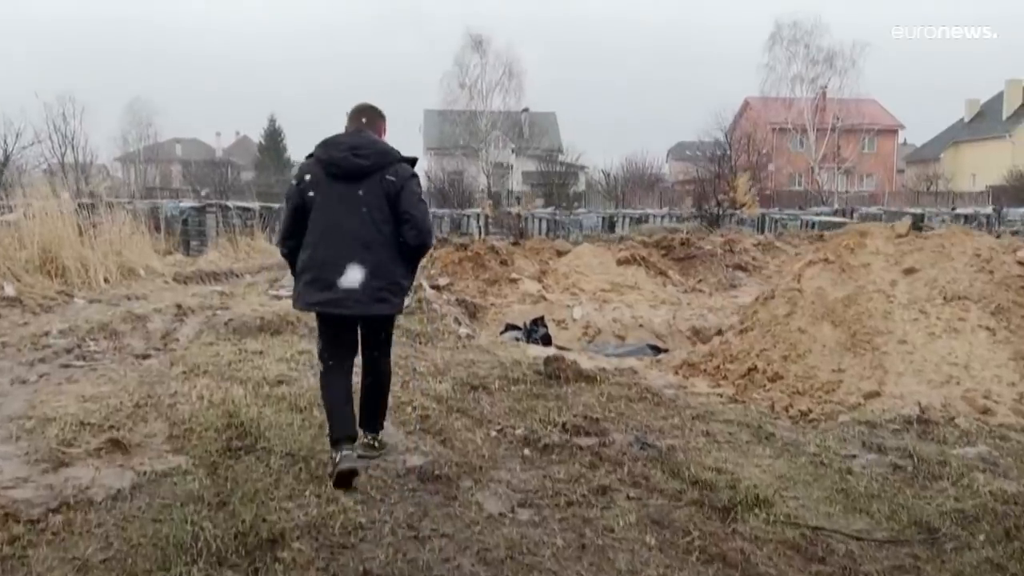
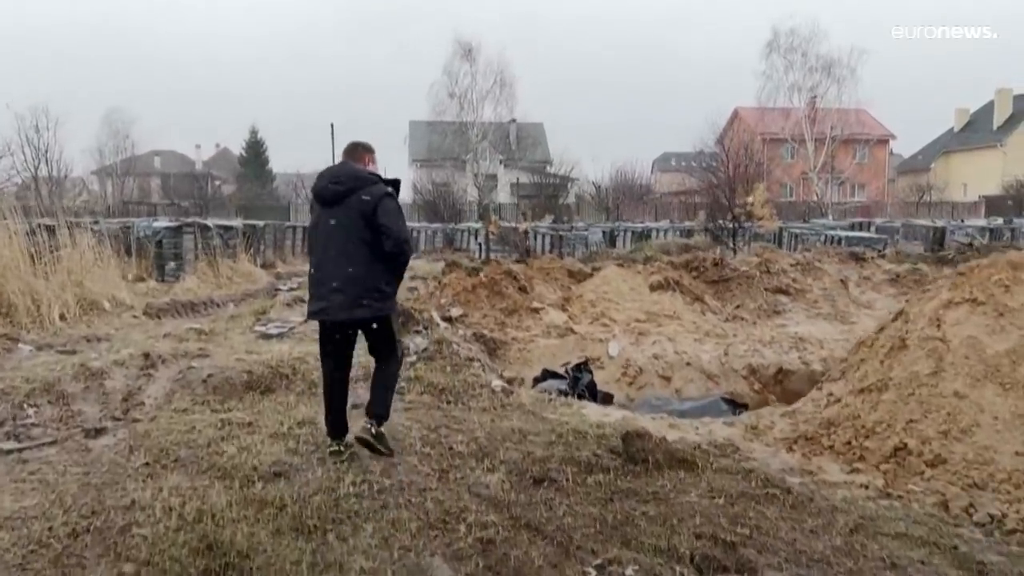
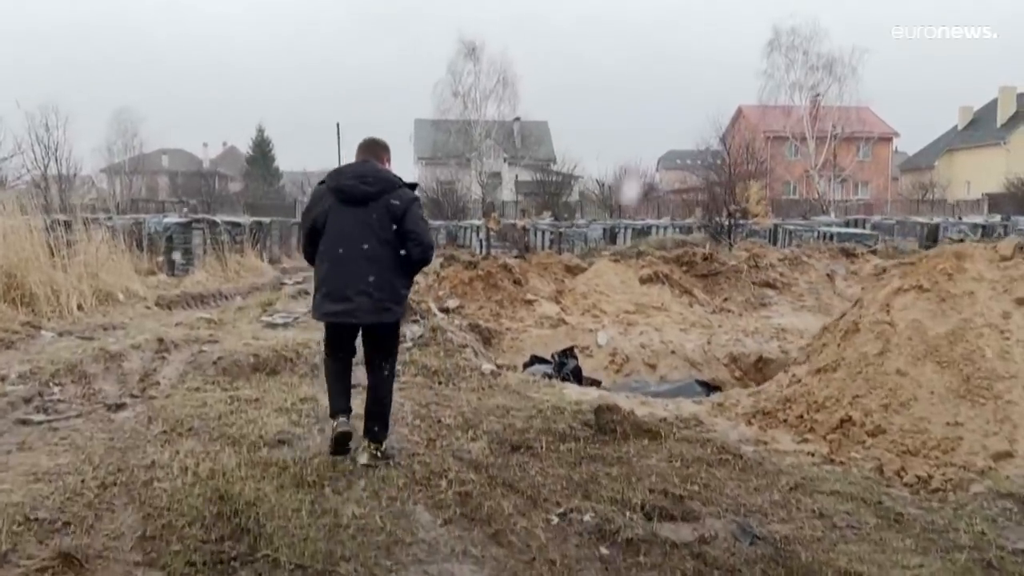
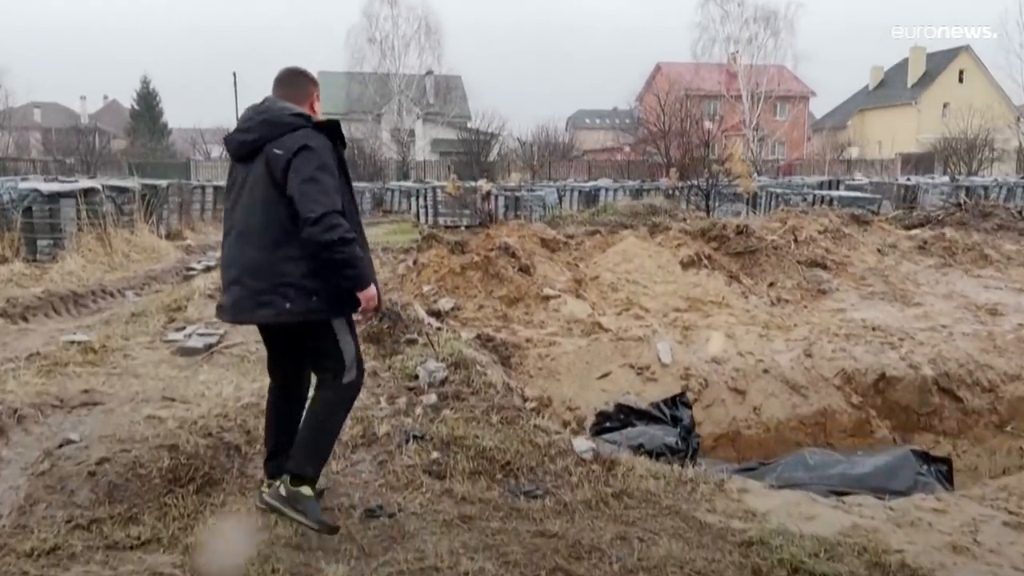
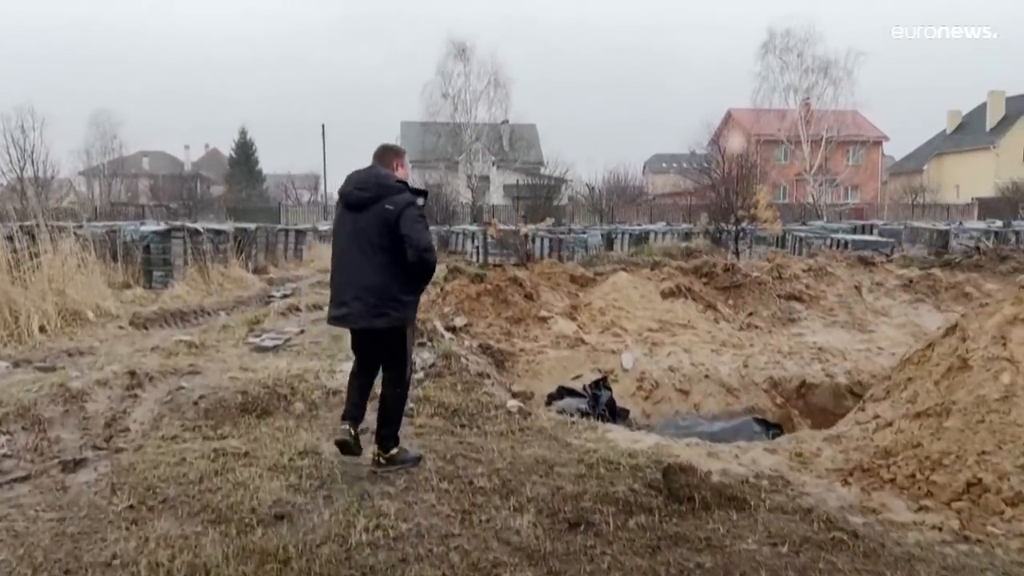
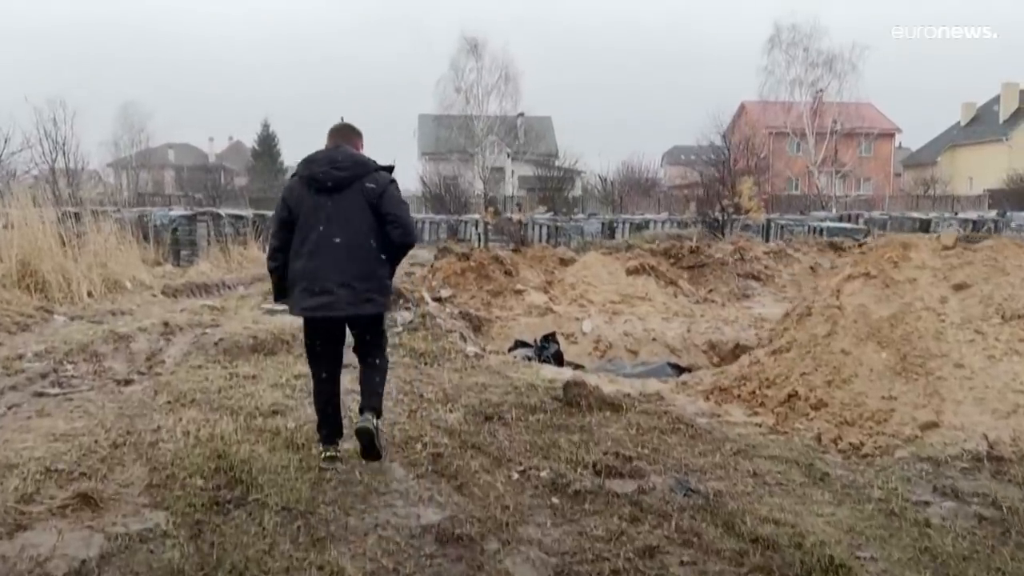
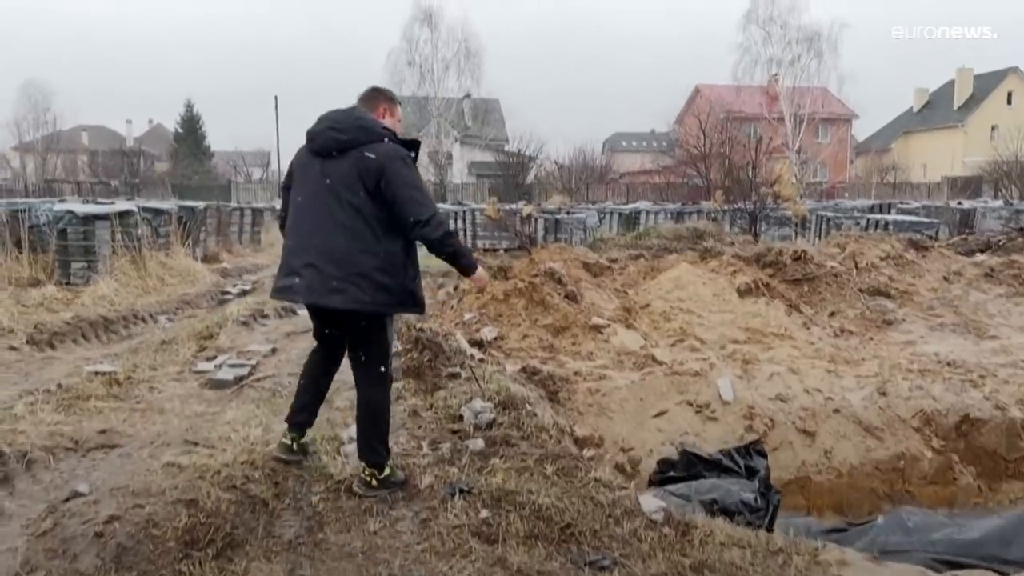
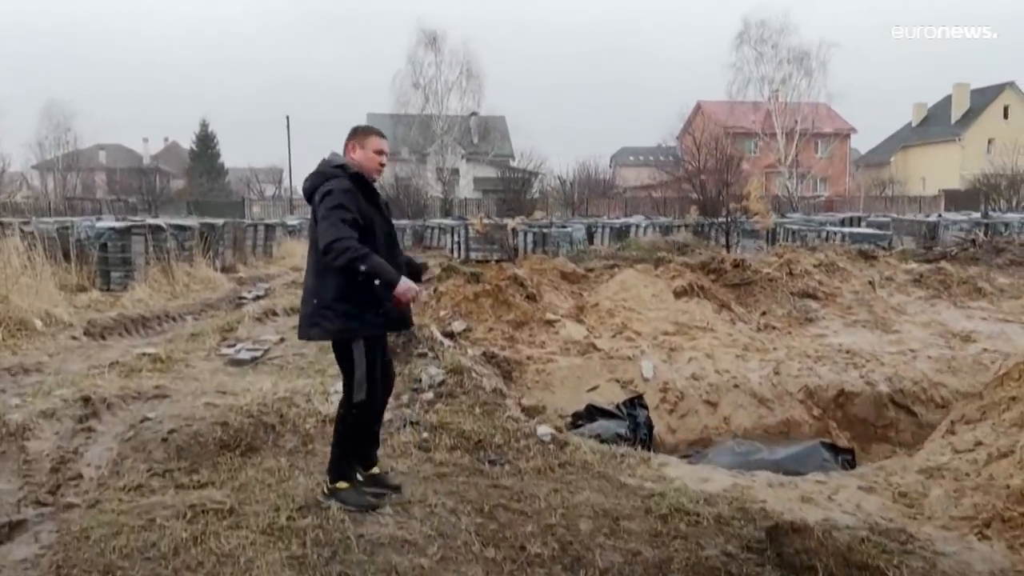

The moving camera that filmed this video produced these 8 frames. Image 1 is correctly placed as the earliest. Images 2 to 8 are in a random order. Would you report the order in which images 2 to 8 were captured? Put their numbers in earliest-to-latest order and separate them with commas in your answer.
6, 3, 2, 5, 8, 4, 7
